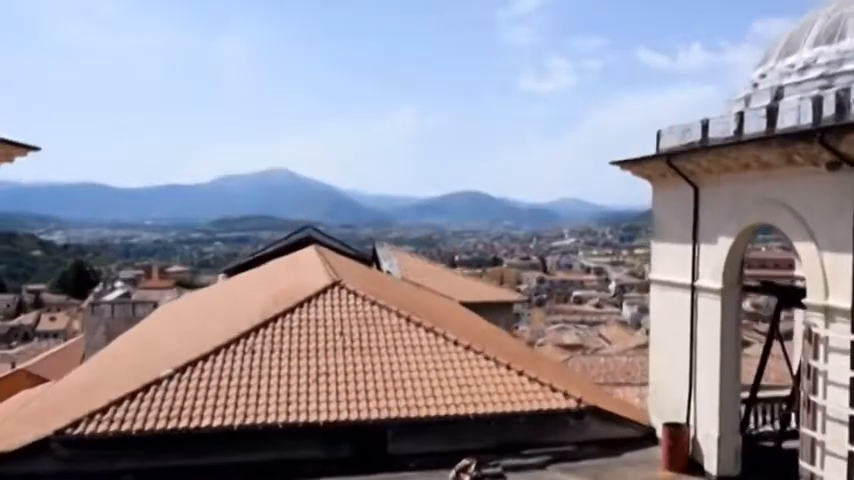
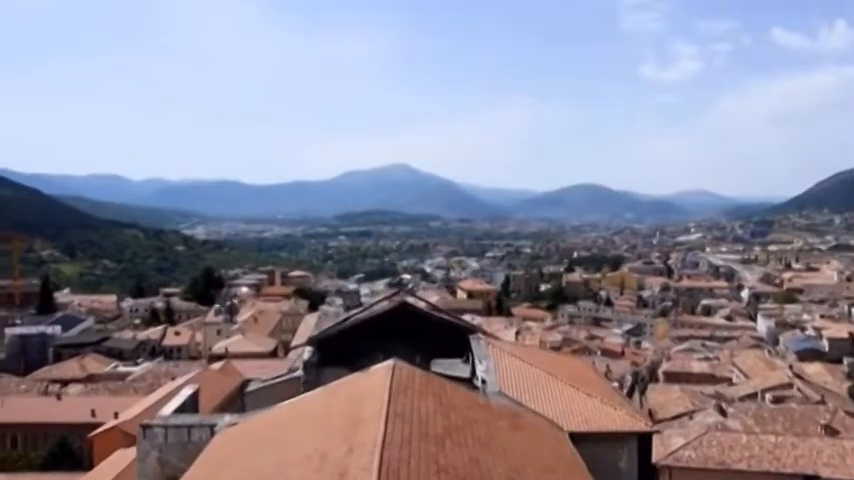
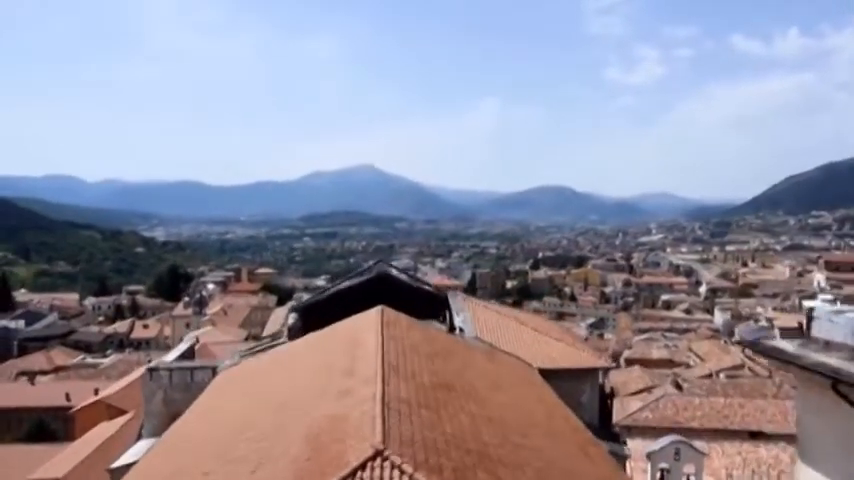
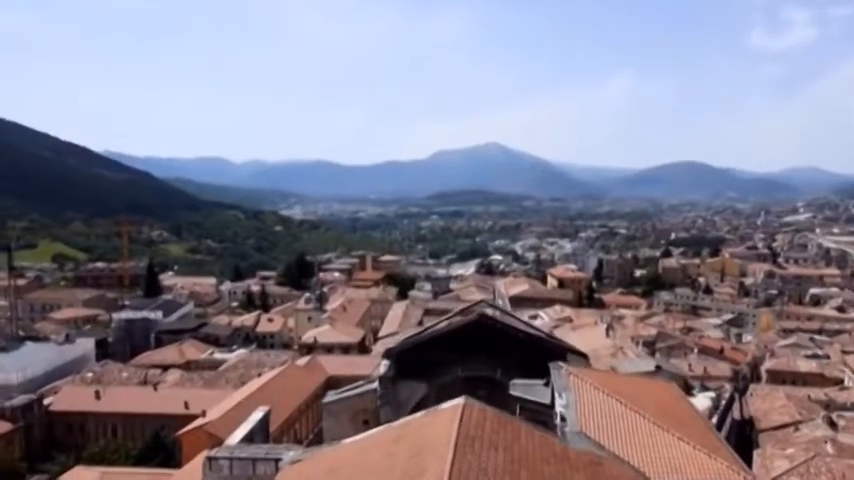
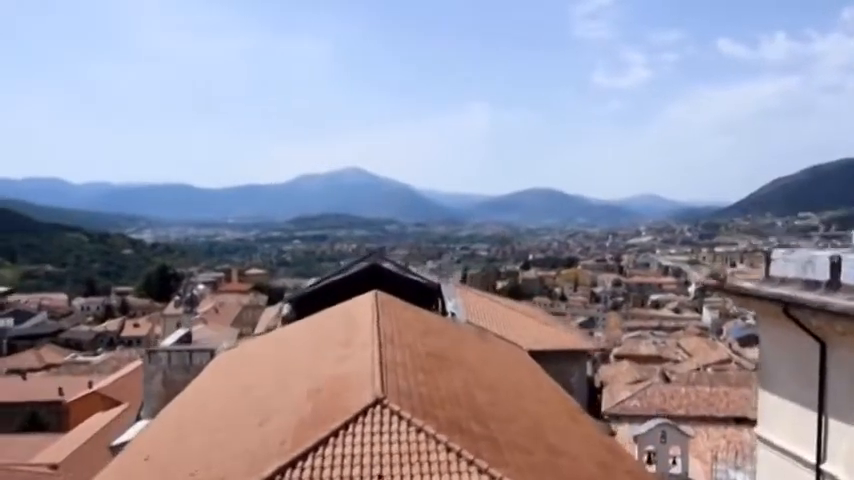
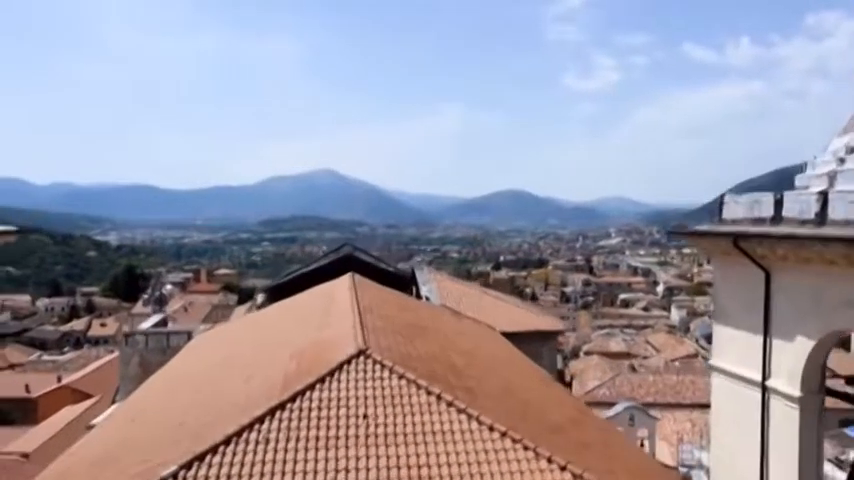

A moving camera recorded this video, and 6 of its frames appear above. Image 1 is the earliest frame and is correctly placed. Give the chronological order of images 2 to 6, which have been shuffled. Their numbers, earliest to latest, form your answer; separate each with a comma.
6, 5, 3, 2, 4
